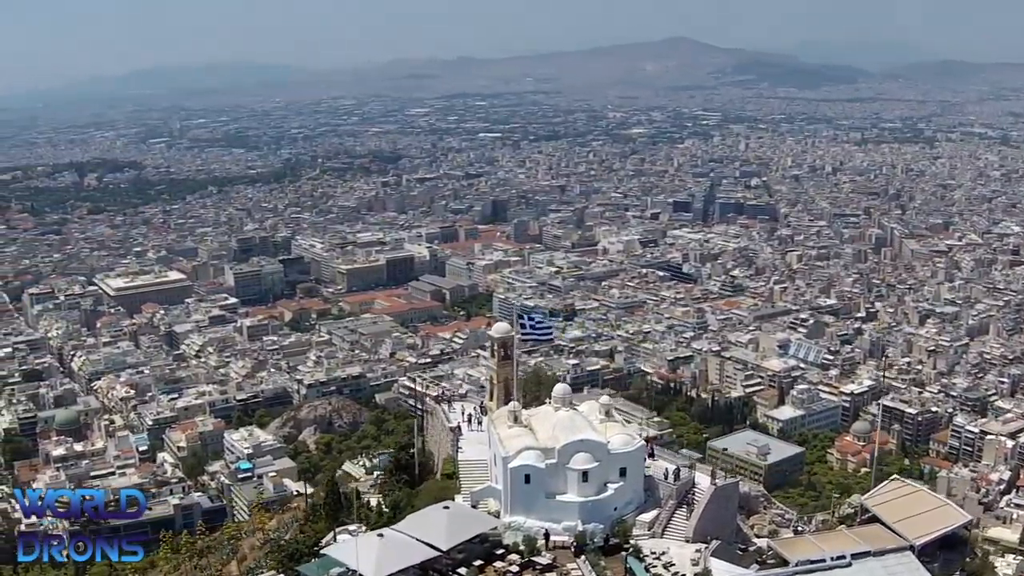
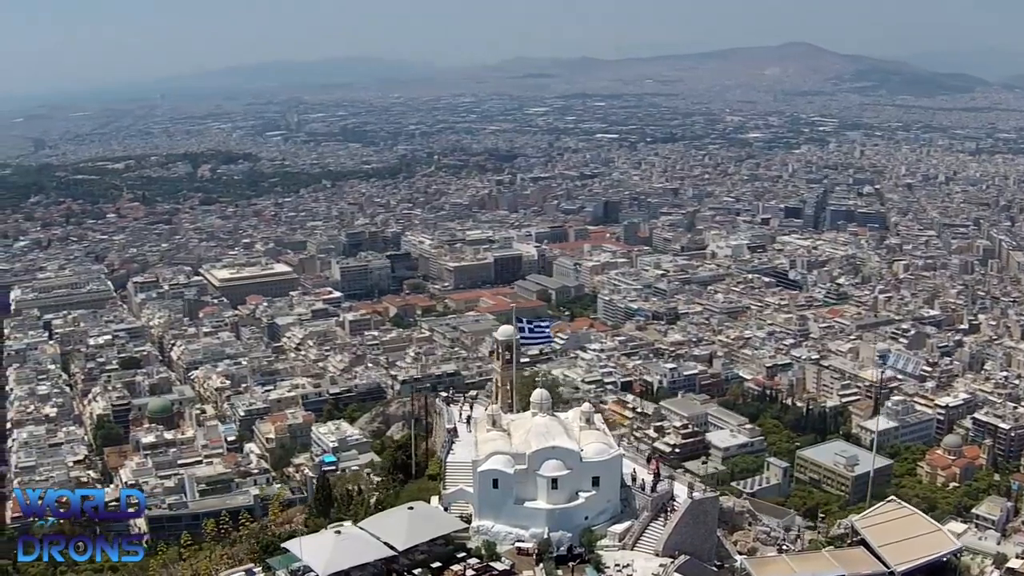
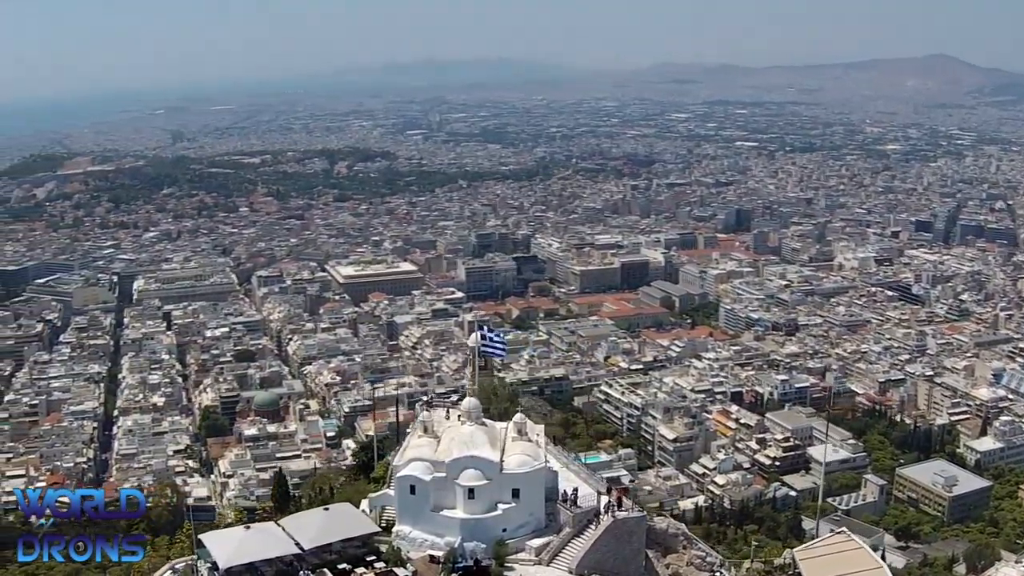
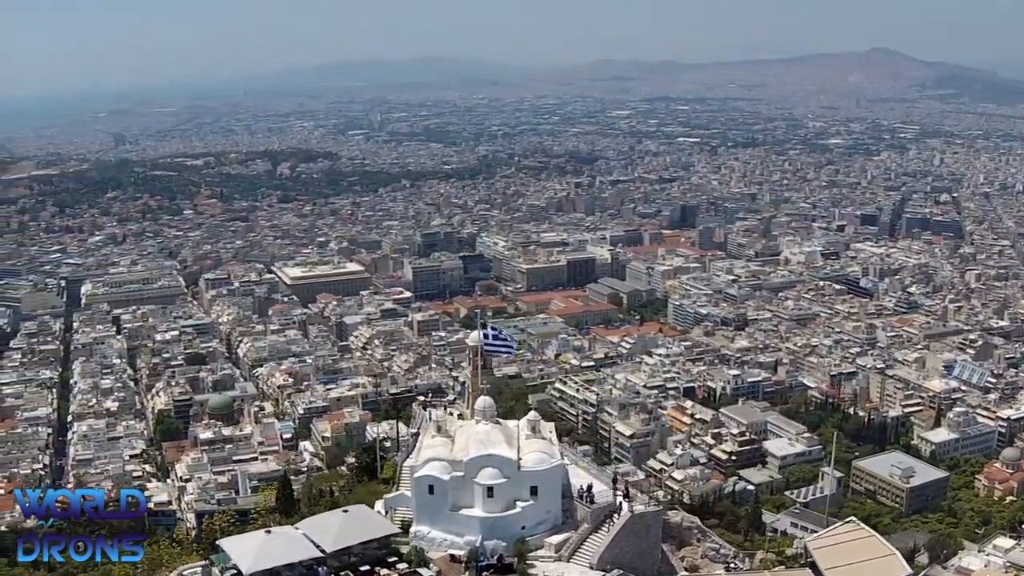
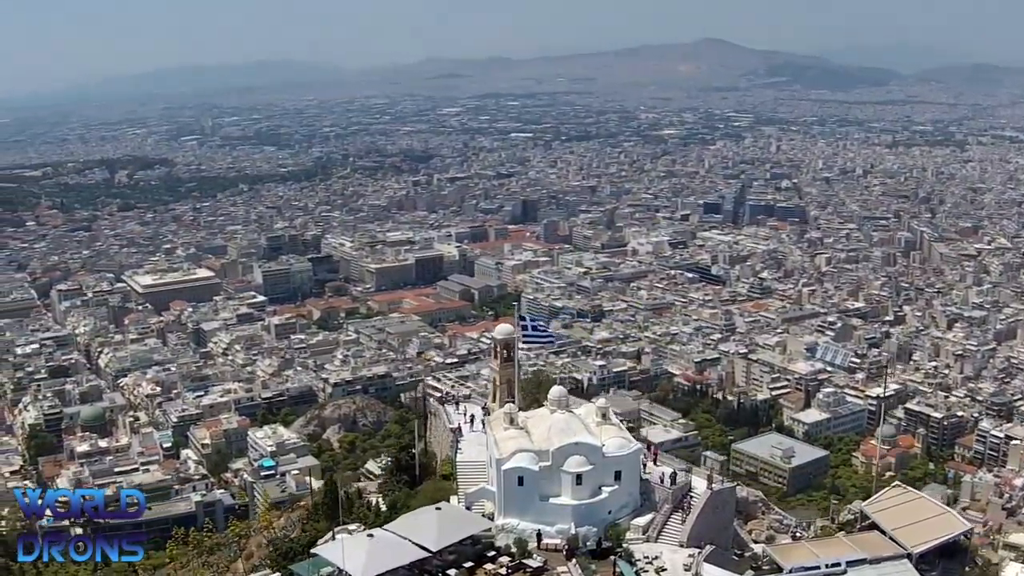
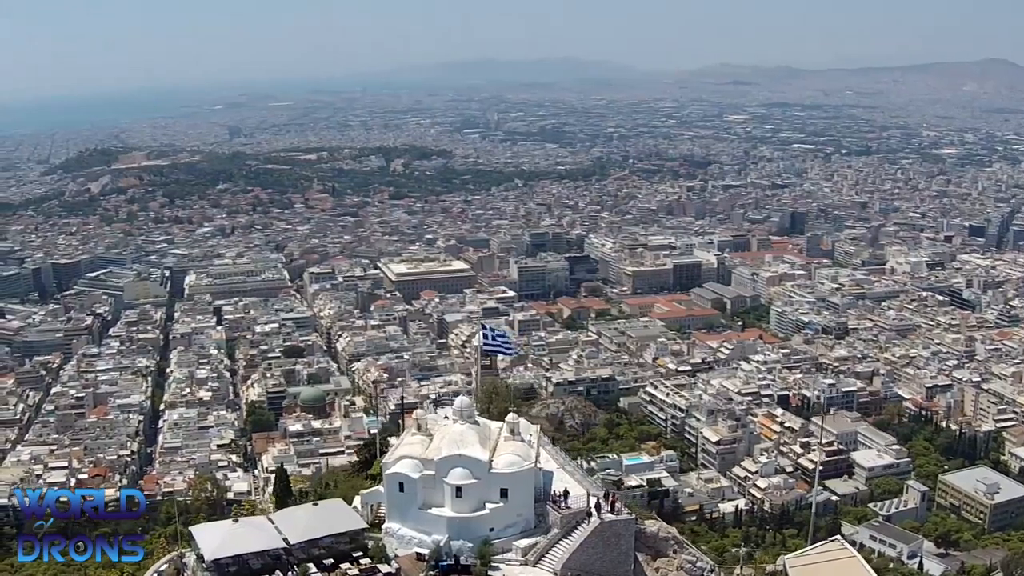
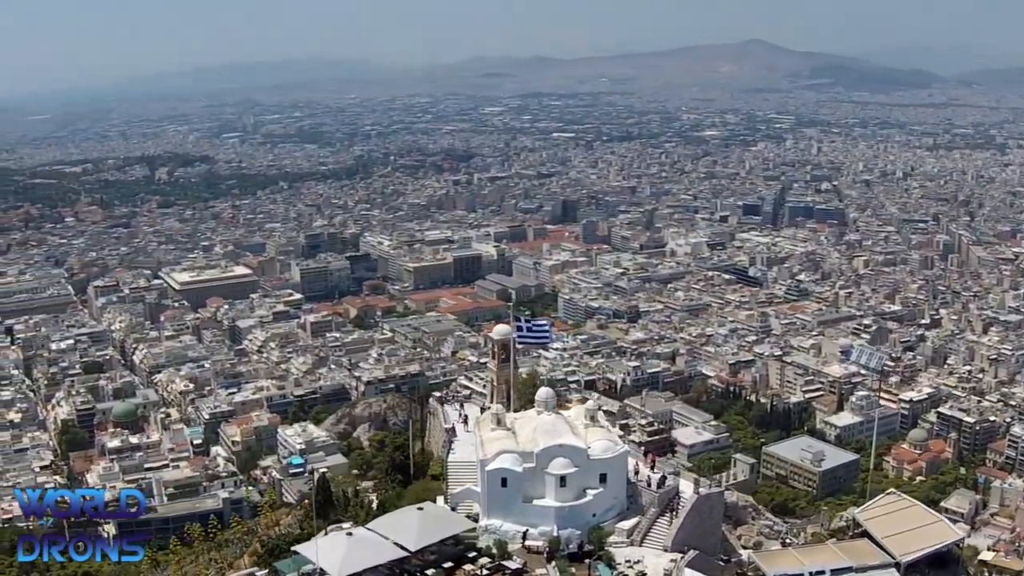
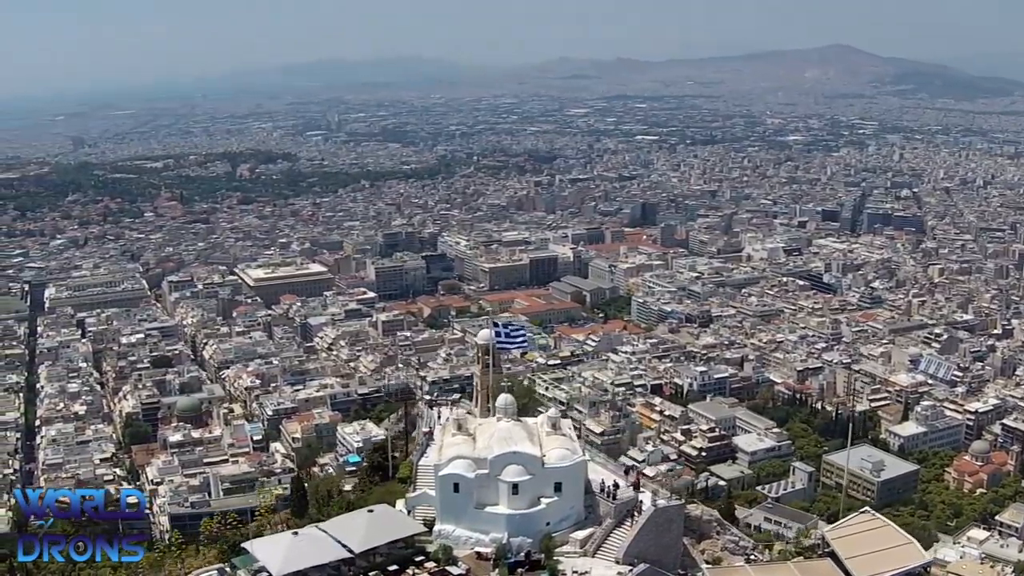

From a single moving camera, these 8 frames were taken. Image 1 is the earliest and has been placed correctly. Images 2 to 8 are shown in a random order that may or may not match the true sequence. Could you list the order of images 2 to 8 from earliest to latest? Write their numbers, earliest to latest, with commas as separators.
5, 7, 2, 8, 4, 3, 6
